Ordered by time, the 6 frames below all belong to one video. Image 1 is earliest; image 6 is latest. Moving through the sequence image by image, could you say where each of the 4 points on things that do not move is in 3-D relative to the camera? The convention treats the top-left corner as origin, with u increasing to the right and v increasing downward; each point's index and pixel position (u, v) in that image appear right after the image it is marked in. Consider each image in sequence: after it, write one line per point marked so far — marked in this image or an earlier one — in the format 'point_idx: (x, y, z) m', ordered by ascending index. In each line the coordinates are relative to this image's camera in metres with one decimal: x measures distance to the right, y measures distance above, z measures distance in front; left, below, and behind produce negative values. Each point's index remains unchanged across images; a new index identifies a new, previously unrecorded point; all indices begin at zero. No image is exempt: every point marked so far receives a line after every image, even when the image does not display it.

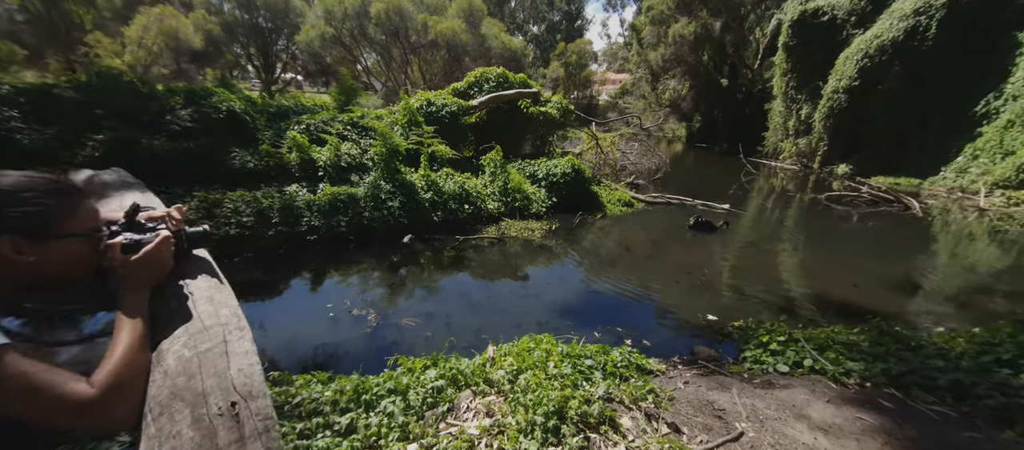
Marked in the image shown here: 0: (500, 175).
0: (-0.2, +1.2, +9.7) m
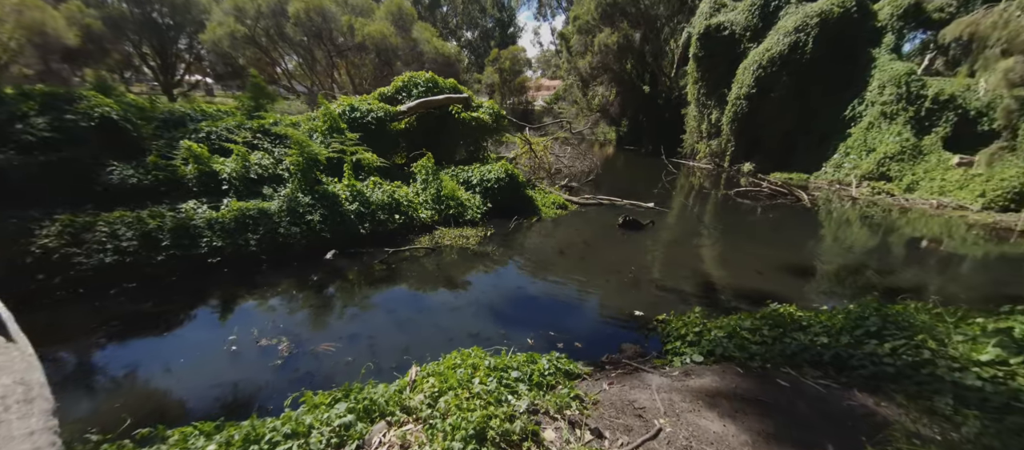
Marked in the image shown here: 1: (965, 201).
0: (-1.8, +1.0, +9.5) m
1: (+15.0, +0.9, +14.0) m
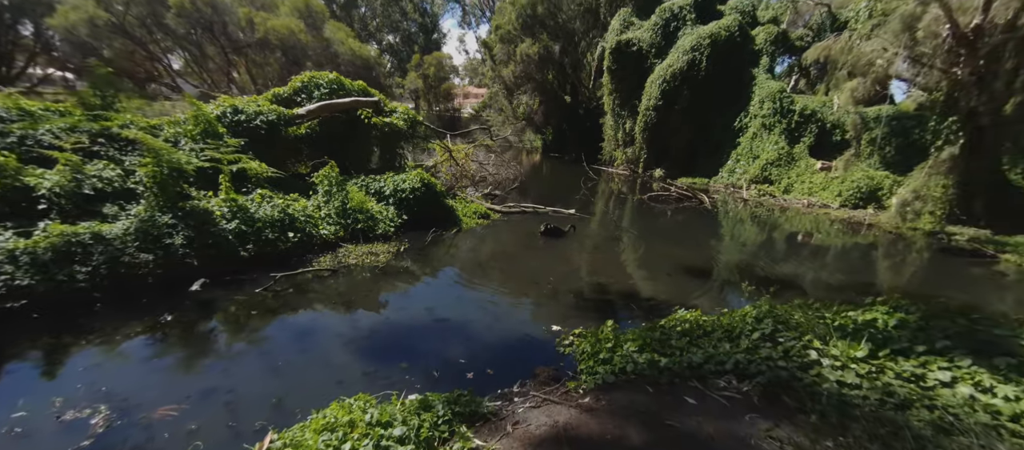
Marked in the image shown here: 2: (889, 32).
0: (-3.7, +0.6, +8.7) m
1: (+12.1, +1.0, +16.0) m
2: (+10.9, +5.6, +12.2) m
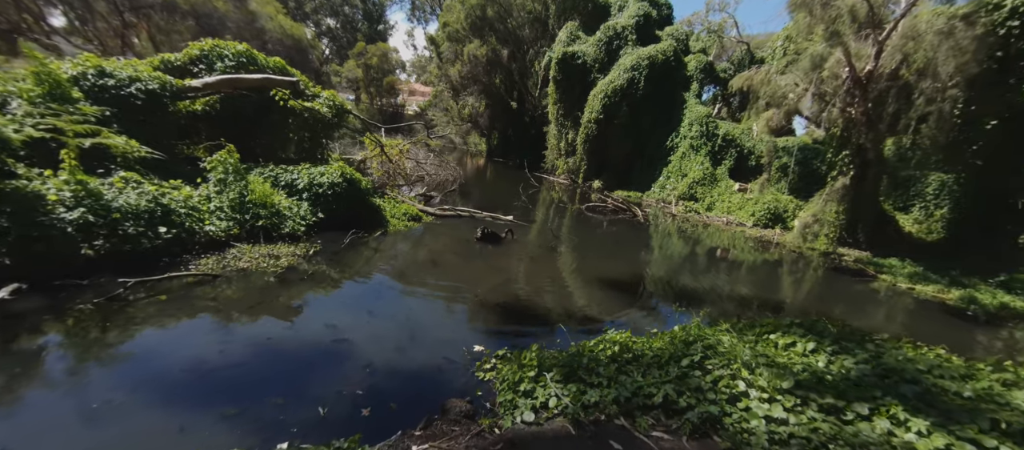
0: (-5.0, +0.7, +7.5) m
1: (+9.6, +0.3, +17.1) m
2: (+9.2, +4.9, +13.2) m
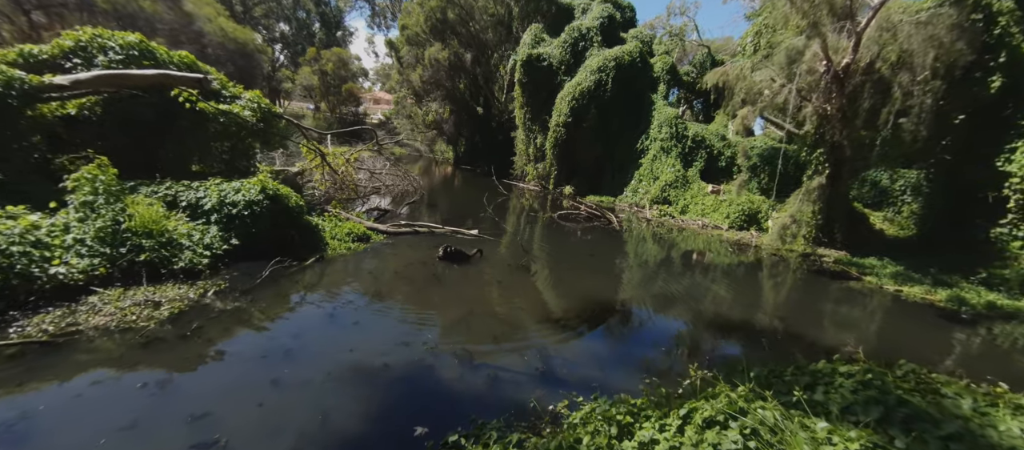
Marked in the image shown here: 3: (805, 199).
0: (-5.6, +0.2, +5.8) m
1: (+8.3, +0.1, +16.4) m
2: (+8.0, +4.8, +12.5) m
3: (+8.7, +0.8, +12.4) m
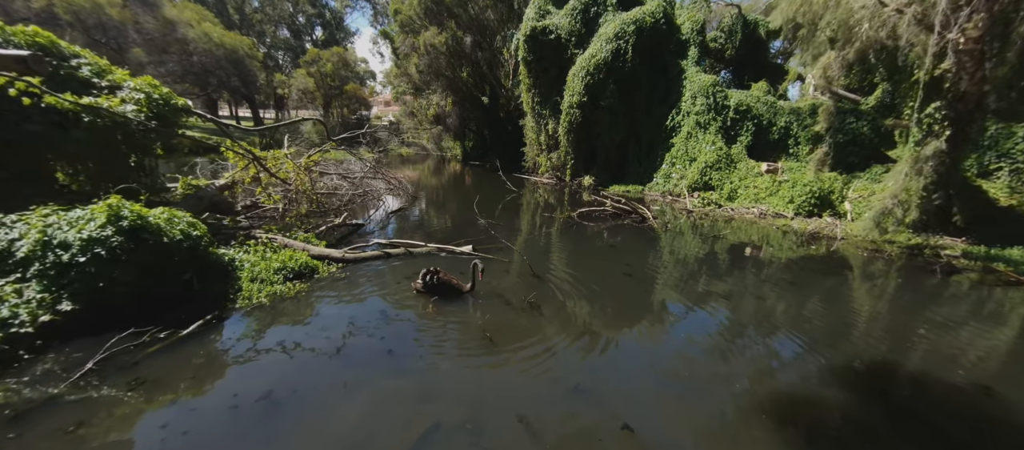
0: (-5.7, -0.4, +3.3) m
1: (+8.6, +0.5, +13.1) m
2: (+7.8, +5.2, +9.2) m
3: (+8.8, +1.1, +9.1) m
